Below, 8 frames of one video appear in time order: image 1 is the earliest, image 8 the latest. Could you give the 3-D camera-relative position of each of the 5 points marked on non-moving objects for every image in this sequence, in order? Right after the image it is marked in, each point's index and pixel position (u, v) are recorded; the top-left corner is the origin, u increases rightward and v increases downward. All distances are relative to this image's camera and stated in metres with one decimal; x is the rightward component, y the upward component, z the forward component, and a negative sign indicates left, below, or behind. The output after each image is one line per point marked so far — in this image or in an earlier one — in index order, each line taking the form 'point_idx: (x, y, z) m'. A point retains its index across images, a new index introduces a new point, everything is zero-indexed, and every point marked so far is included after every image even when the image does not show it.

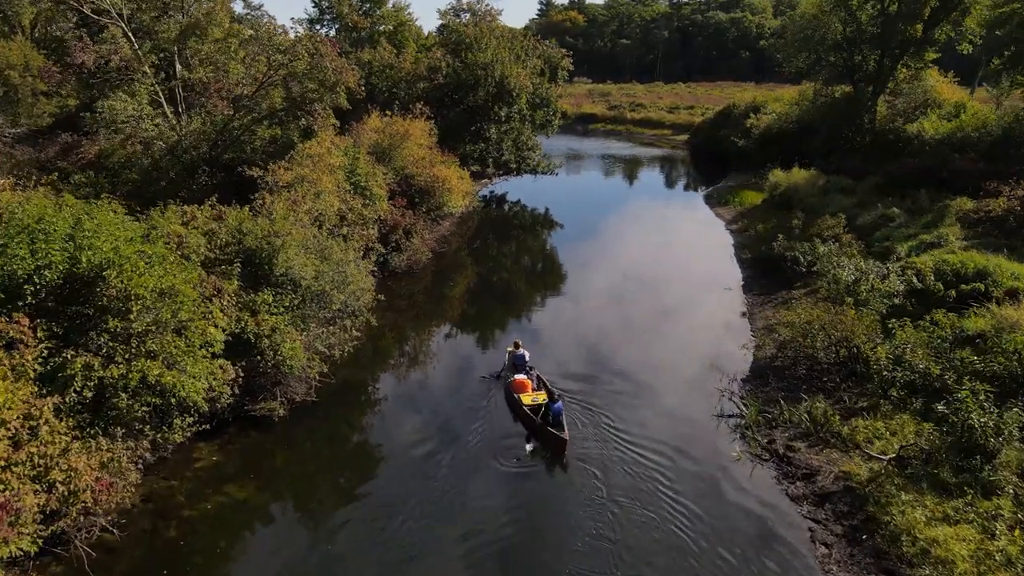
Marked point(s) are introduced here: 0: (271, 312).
0: (-6.1, -0.6, +18.7) m
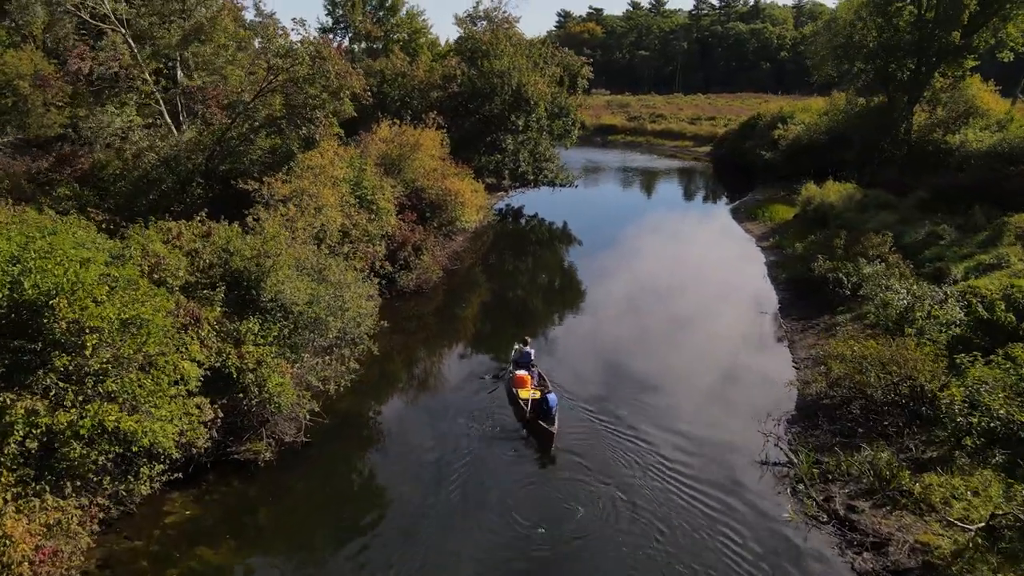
0: (-5.8, -1.2, +16.6) m
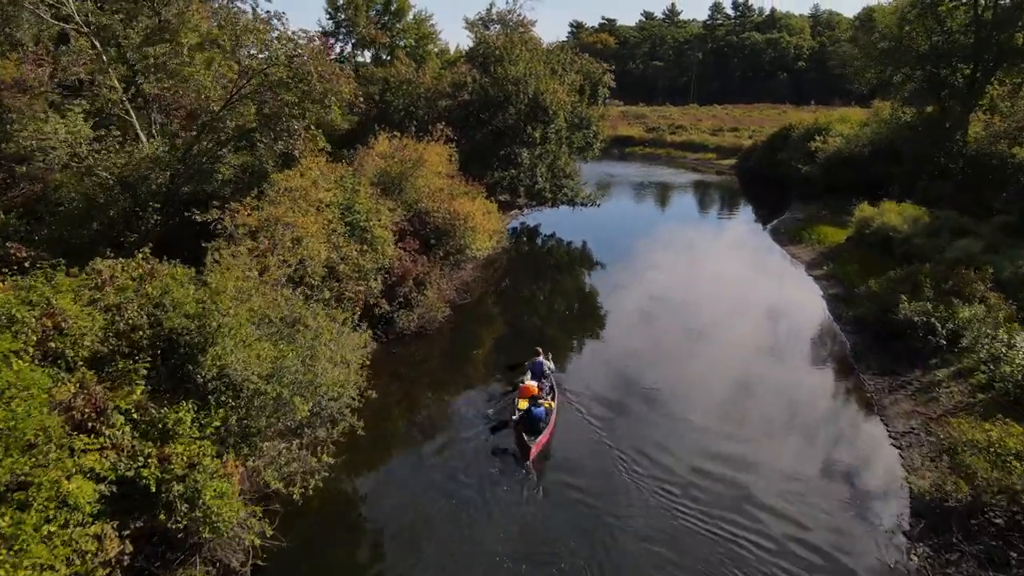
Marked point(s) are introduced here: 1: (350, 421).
0: (-5.3, -2.5, +12.2) m
1: (-3.5, -2.9, +16.2) m
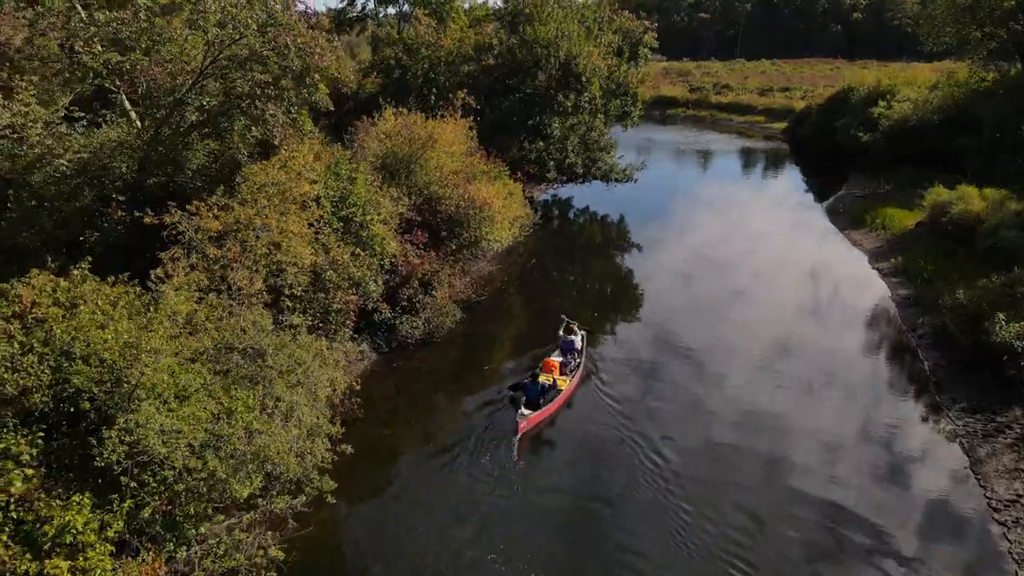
0: (-5.4, -3.2, +9.4) m
1: (-3.4, -3.5, +13.3) m
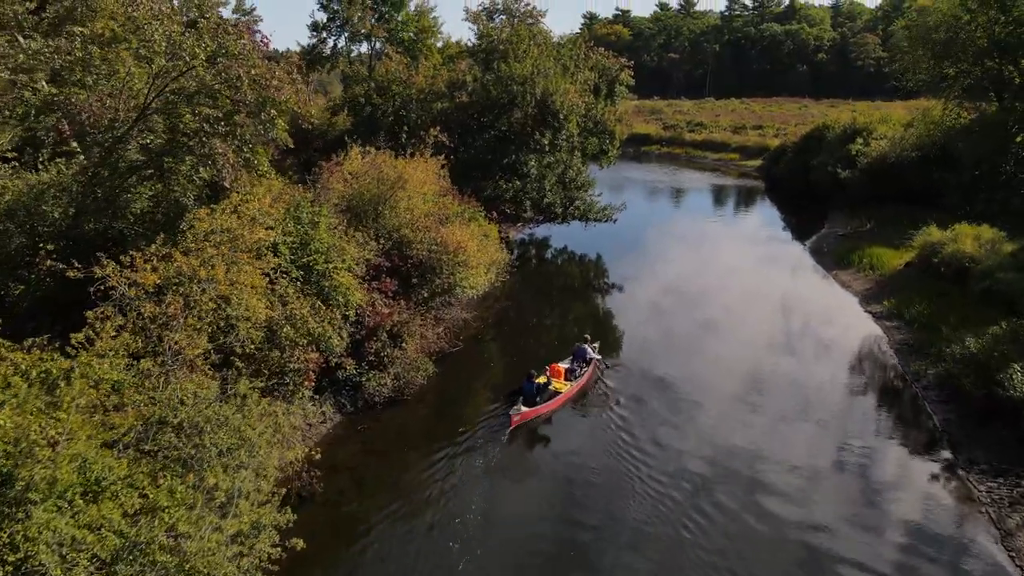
0: (-5.6, -4.1, +7.3) m
1: (-3.7, -4.5, +11.3) m
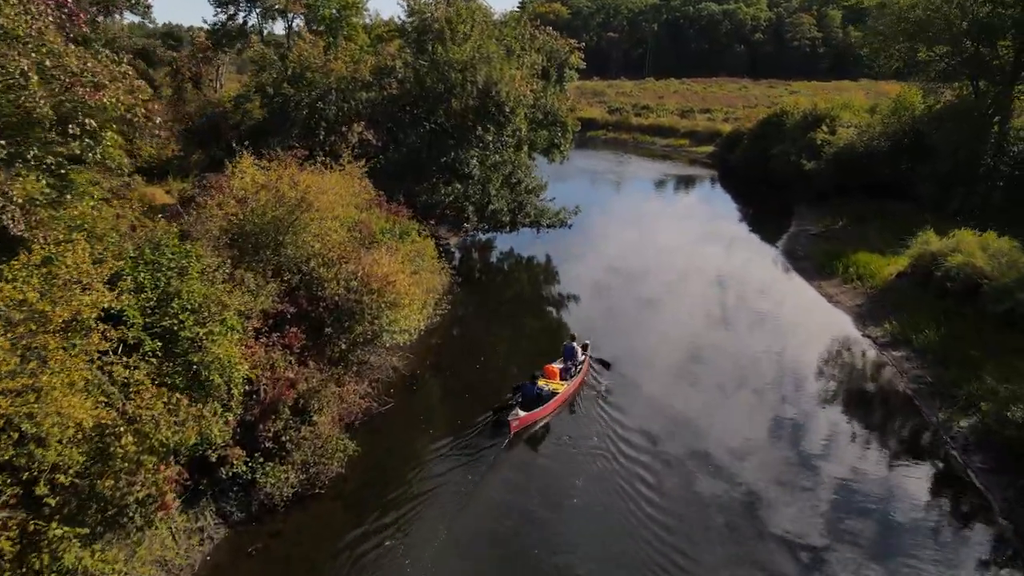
0: (-5.7, -5.7, +2.2) m
1: (-4.1, -6.0, +6.4) m
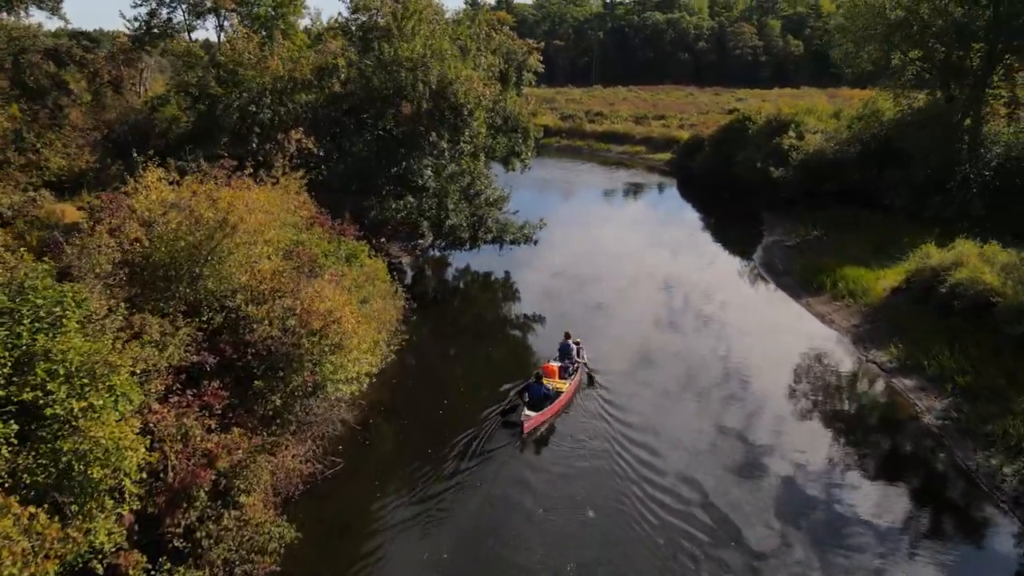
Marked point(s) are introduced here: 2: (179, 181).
0: (-5.0, -6.4, -1.2) m
1: (-3.8, -6.7, +3.0) m
2: (-7.5, +2.7, +17.0) m
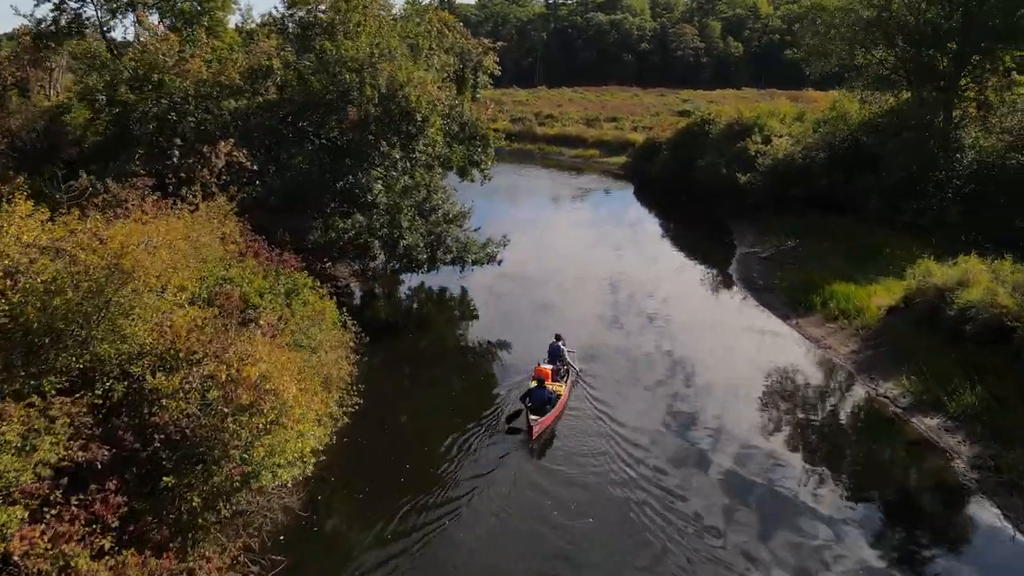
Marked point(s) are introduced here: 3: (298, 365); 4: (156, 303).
0: (-4.0, -7.4, -4.5) m
1: (-3.1, -7.7, -0.2) m
2: (-7.9, +1.6, +13.5) m
3: (-4.0, -1.3, +13.8) m
4: (-5.7, -0.2, +11.8) m
